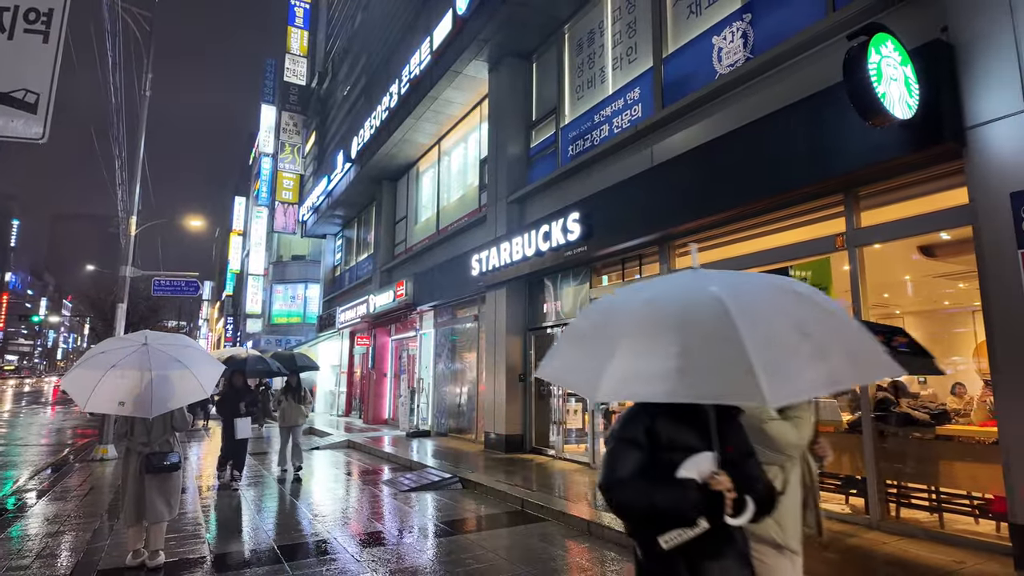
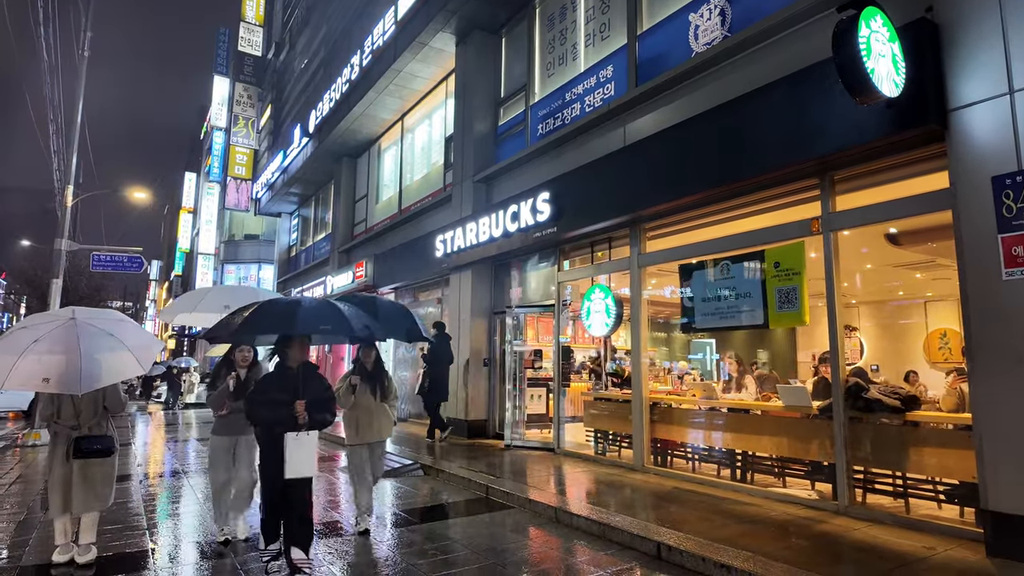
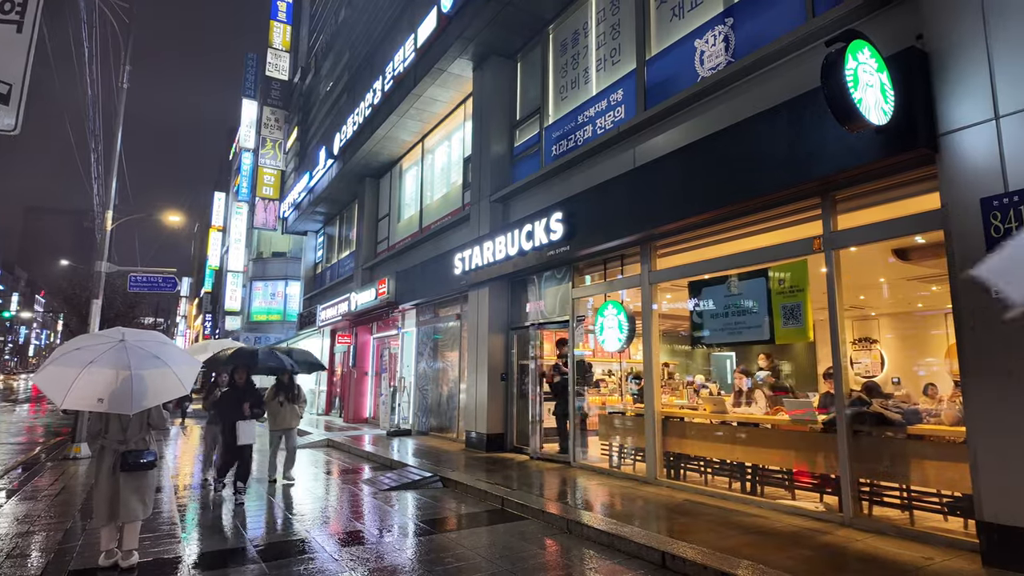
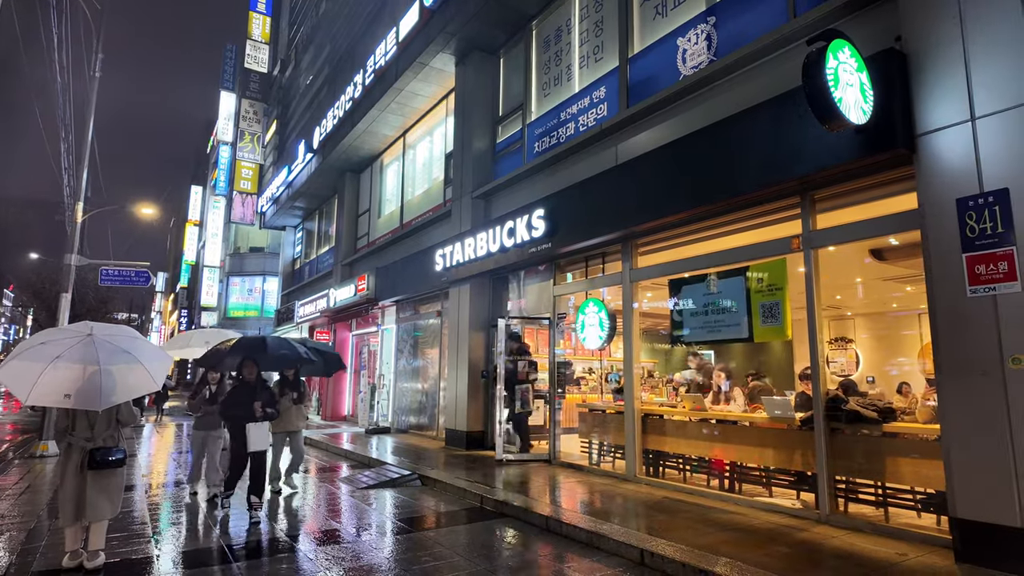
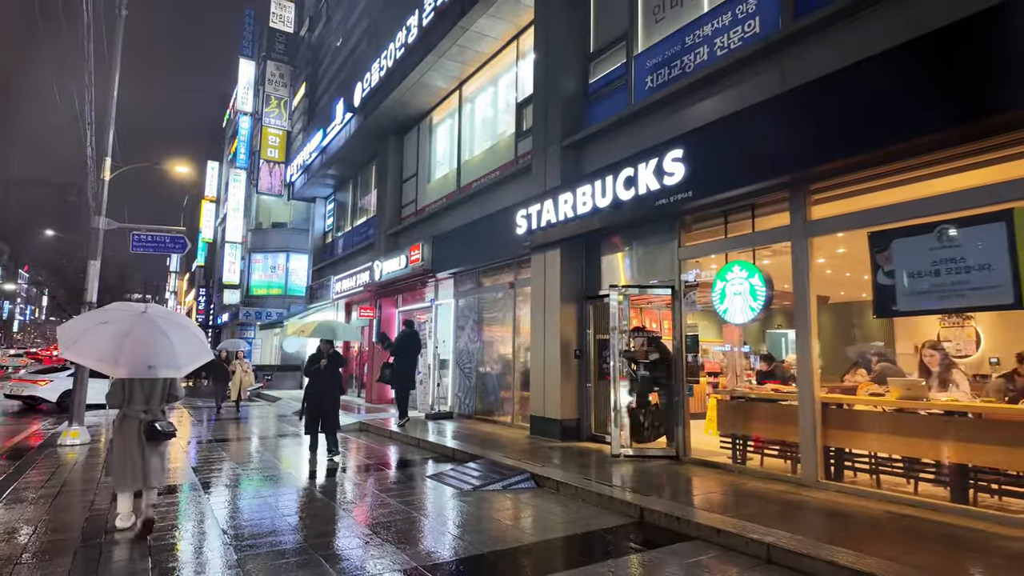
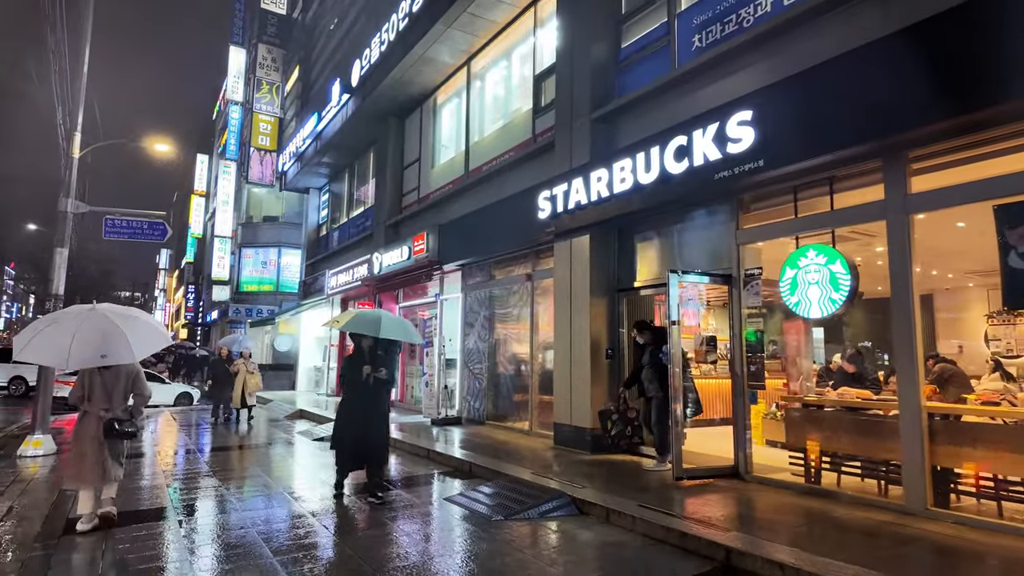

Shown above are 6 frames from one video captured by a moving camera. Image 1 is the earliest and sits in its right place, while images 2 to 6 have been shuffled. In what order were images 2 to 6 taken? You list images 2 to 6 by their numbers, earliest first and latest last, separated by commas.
3, 4, 2, 5, 6
